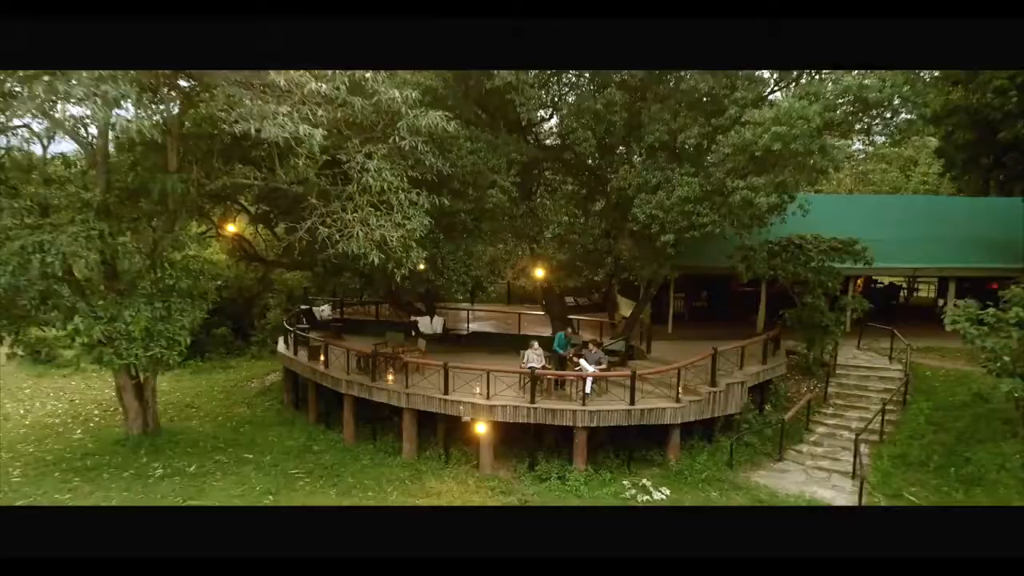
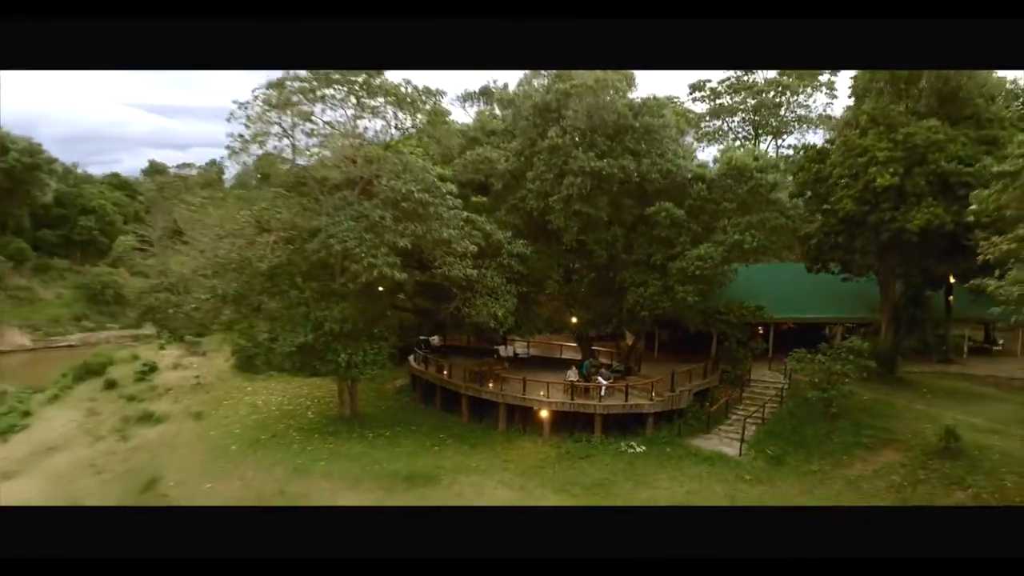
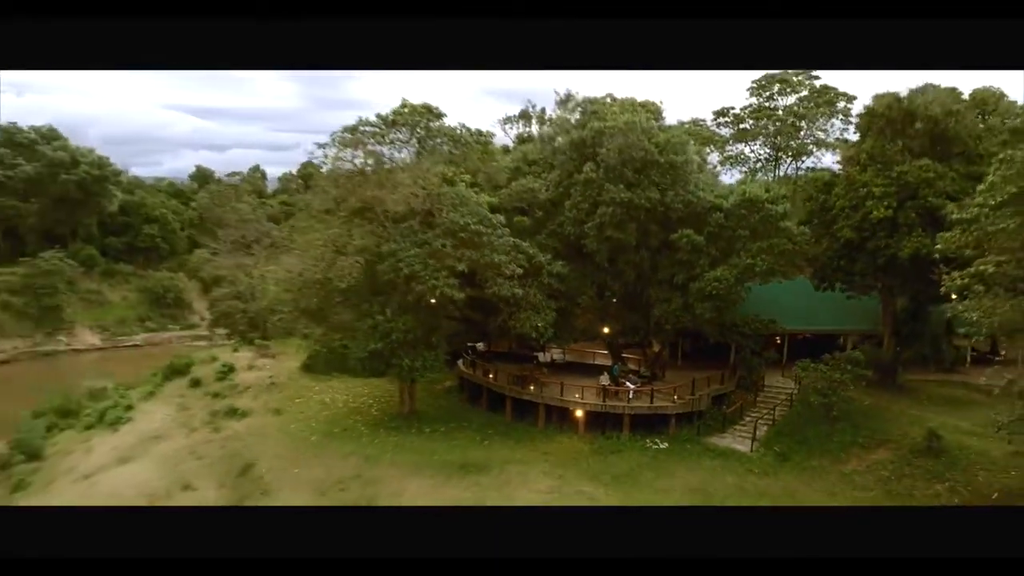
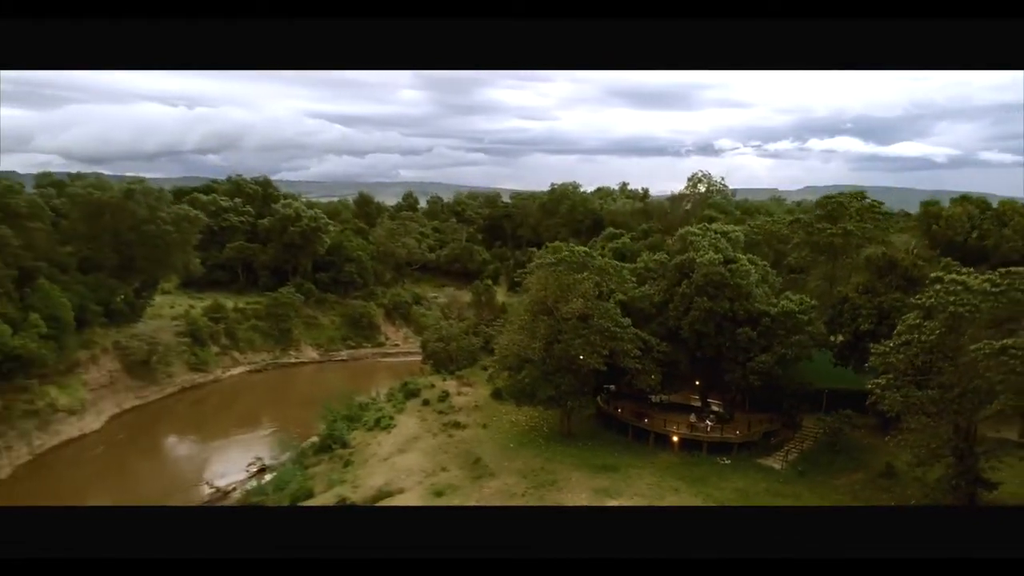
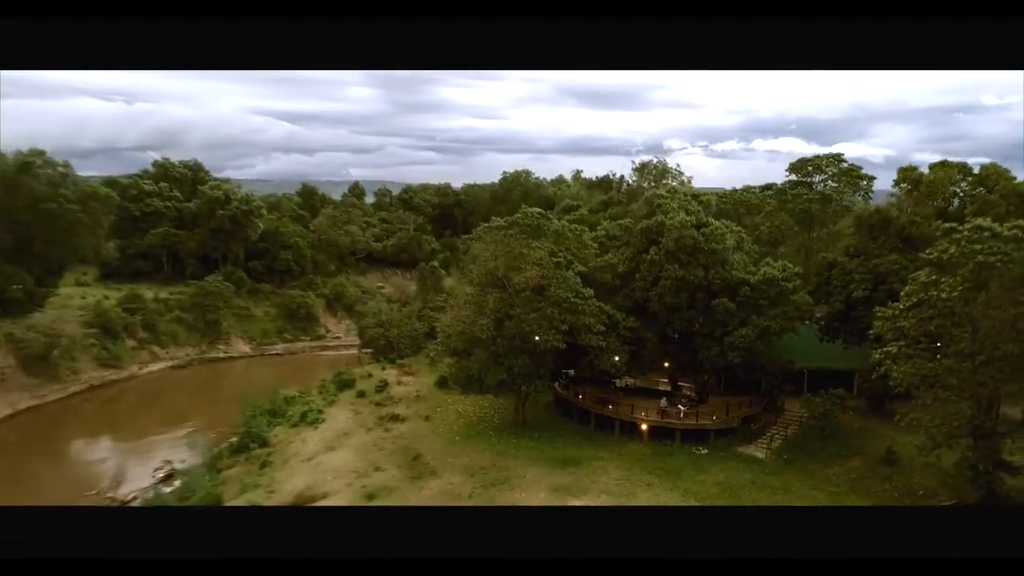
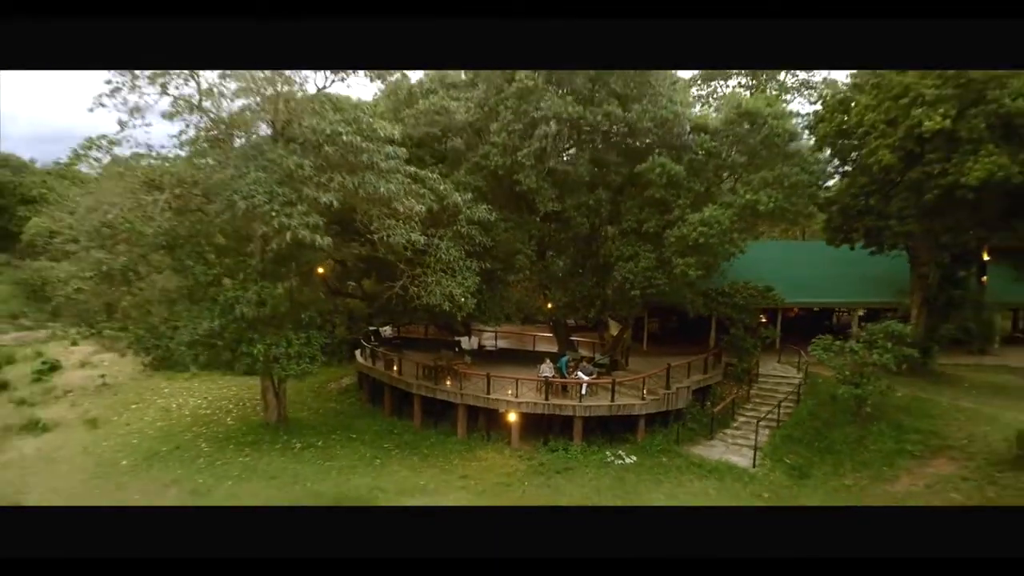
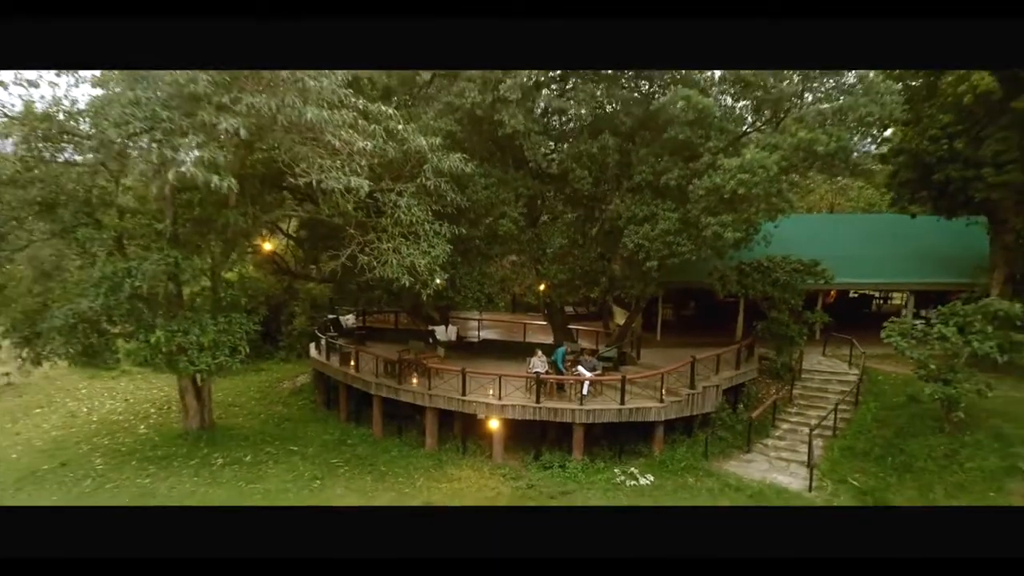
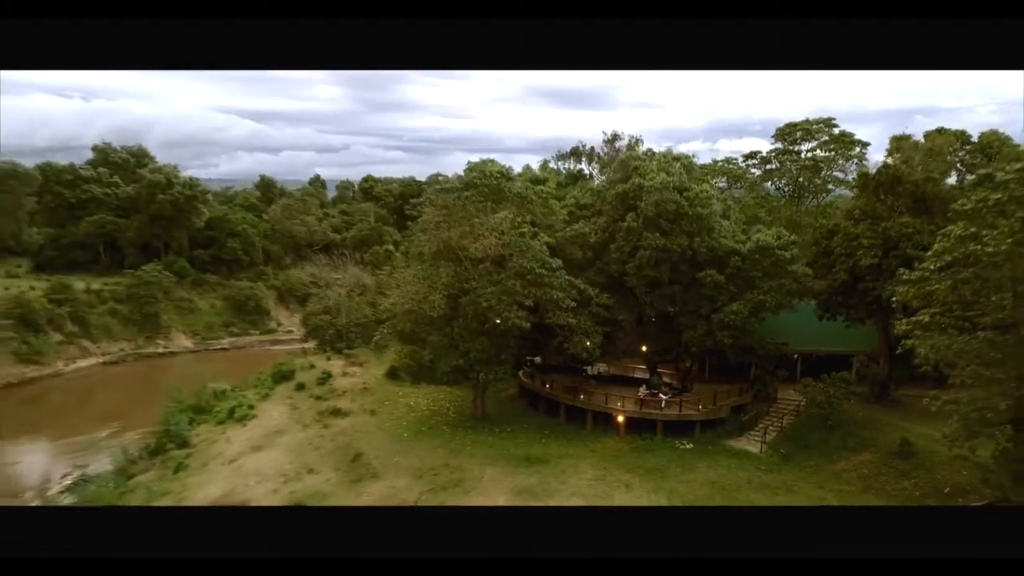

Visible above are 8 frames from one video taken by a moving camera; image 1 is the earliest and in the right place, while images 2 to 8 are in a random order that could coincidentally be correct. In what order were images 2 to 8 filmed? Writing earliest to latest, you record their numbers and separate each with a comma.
7, 6, 2, 3, 8, 5, 4
